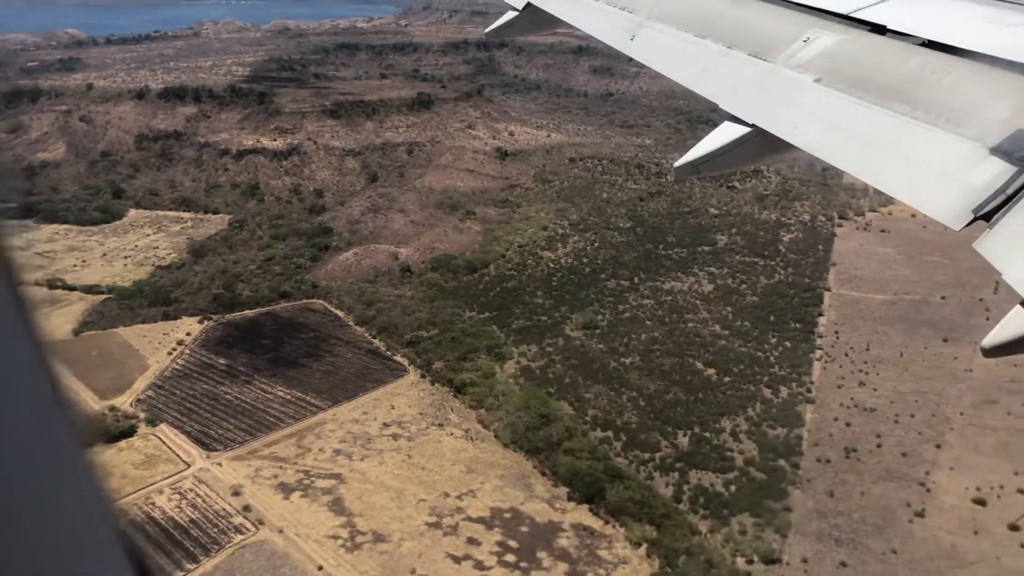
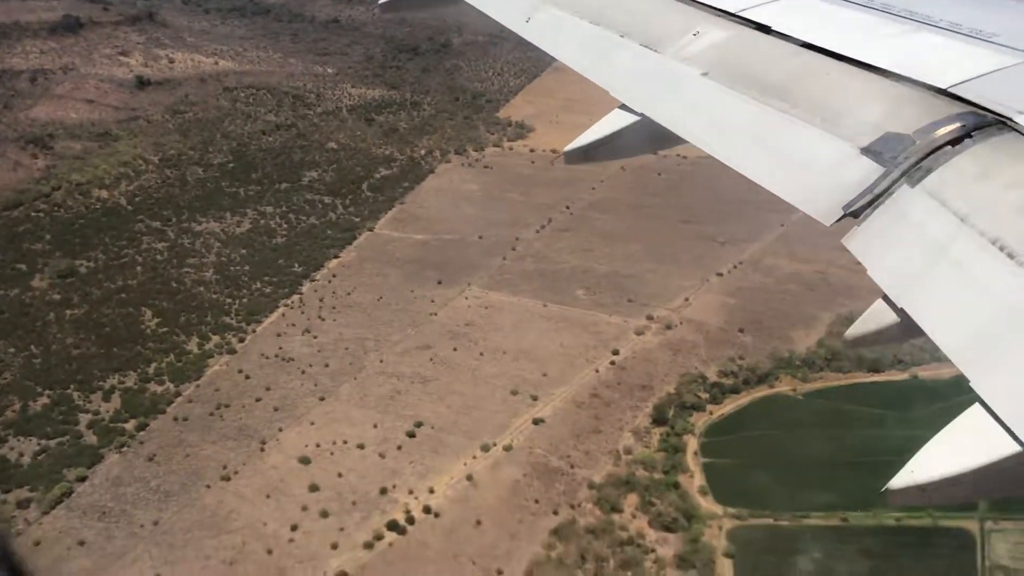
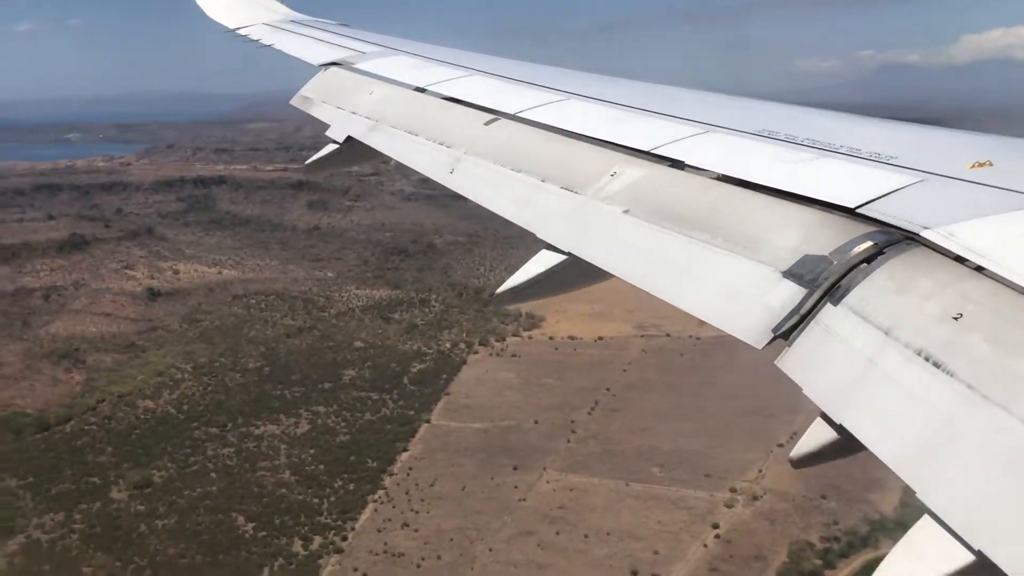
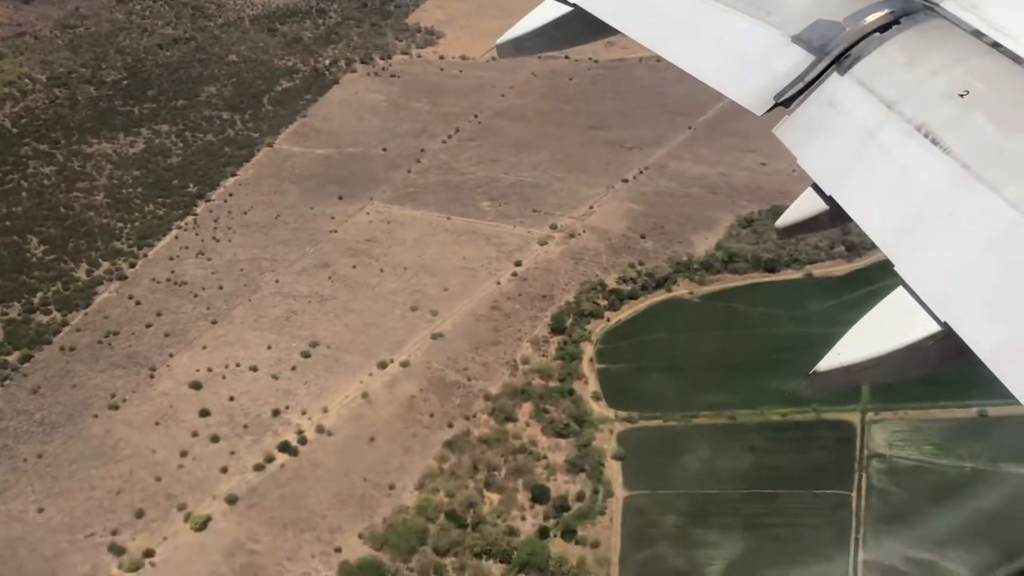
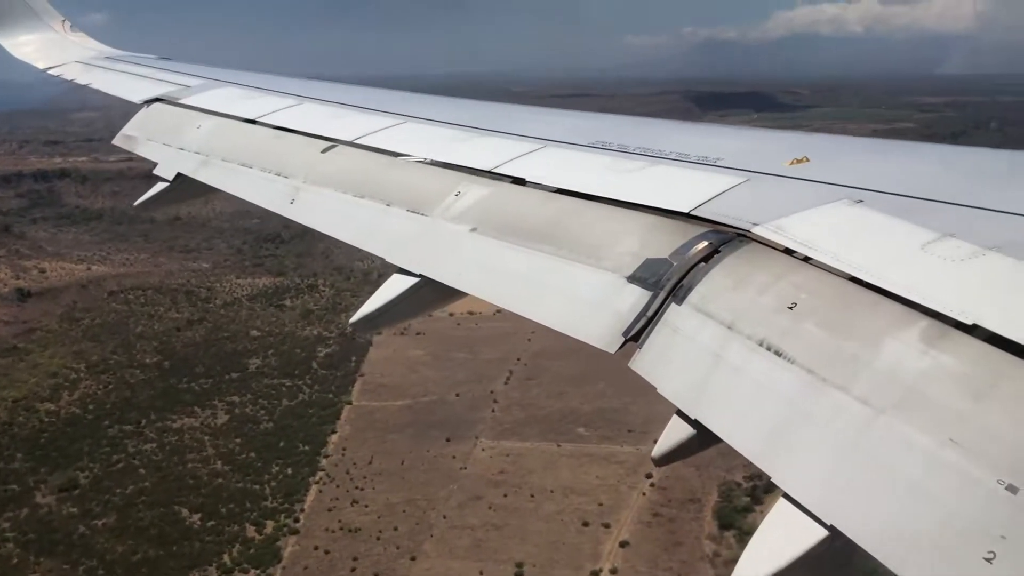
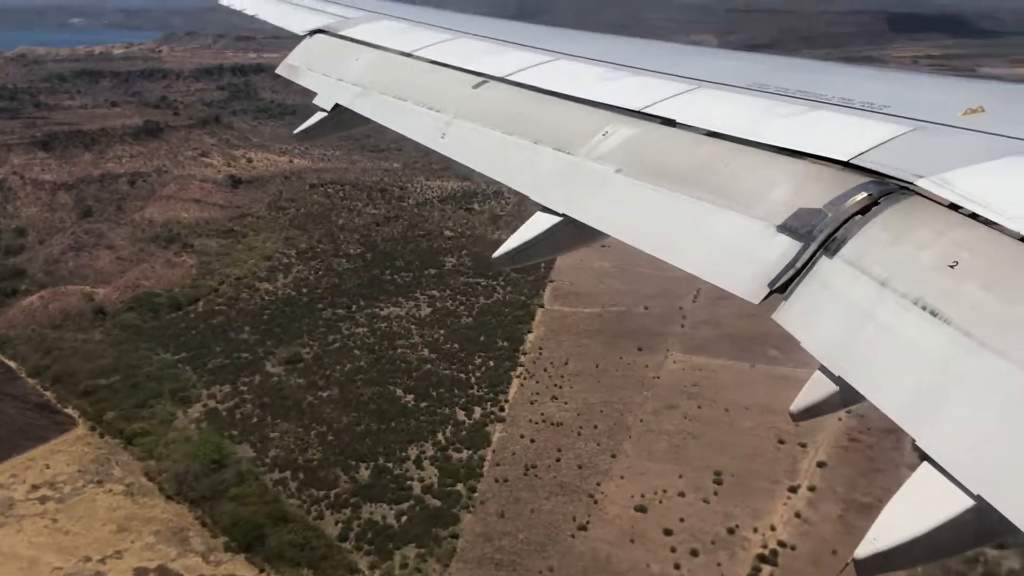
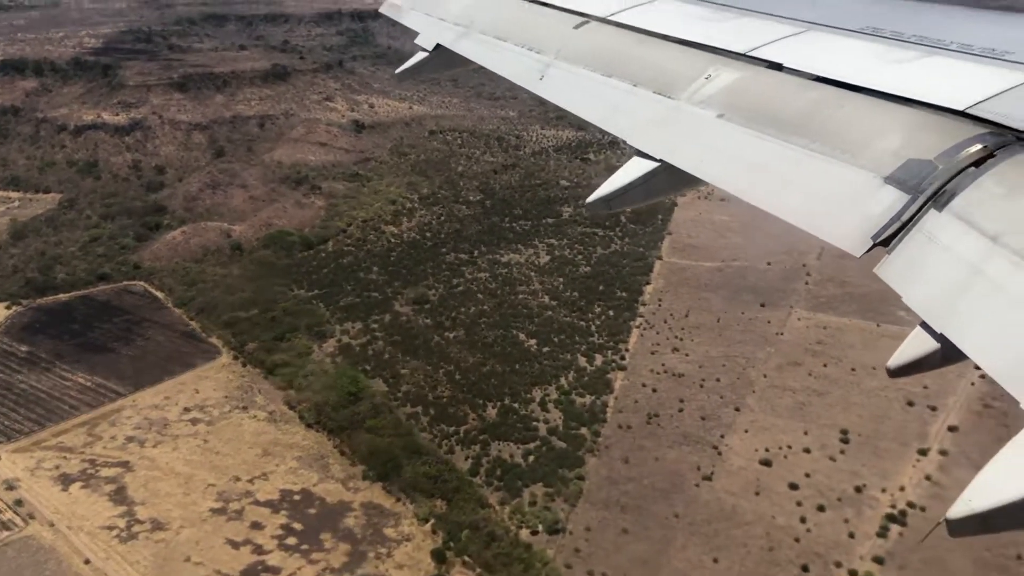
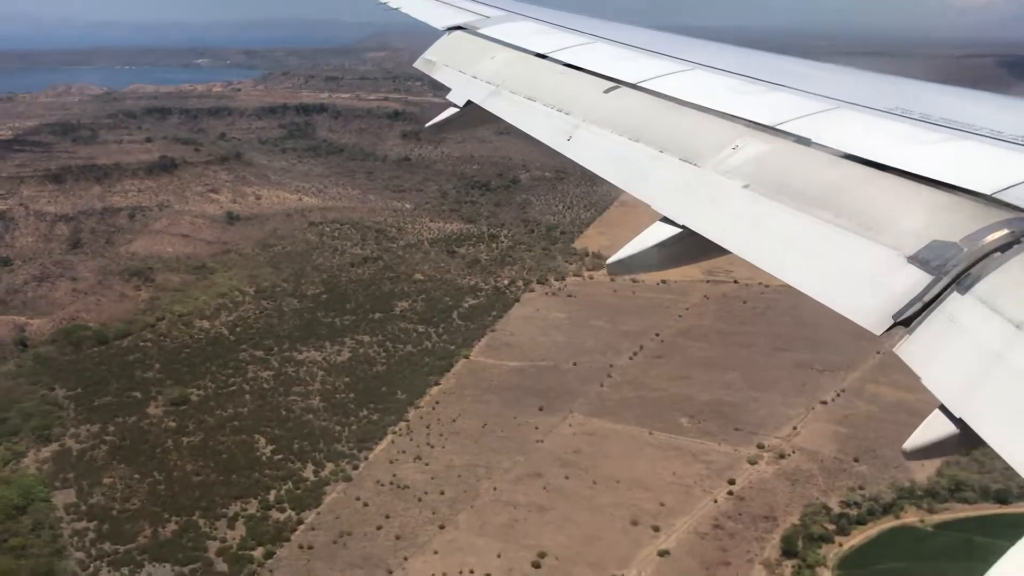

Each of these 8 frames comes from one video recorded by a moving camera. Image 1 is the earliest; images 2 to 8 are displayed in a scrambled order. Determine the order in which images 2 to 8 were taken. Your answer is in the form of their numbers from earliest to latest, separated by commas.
7, 6, 5, 3, 8, 2, 4
